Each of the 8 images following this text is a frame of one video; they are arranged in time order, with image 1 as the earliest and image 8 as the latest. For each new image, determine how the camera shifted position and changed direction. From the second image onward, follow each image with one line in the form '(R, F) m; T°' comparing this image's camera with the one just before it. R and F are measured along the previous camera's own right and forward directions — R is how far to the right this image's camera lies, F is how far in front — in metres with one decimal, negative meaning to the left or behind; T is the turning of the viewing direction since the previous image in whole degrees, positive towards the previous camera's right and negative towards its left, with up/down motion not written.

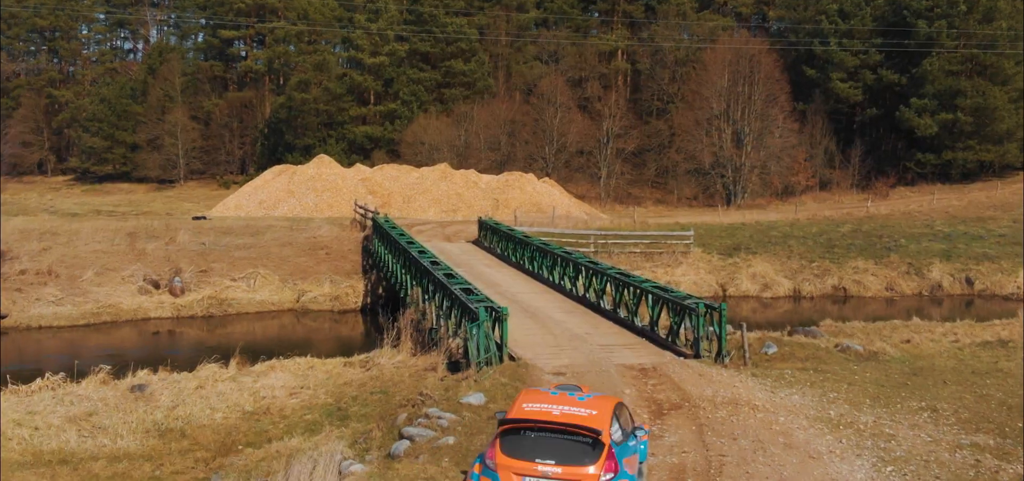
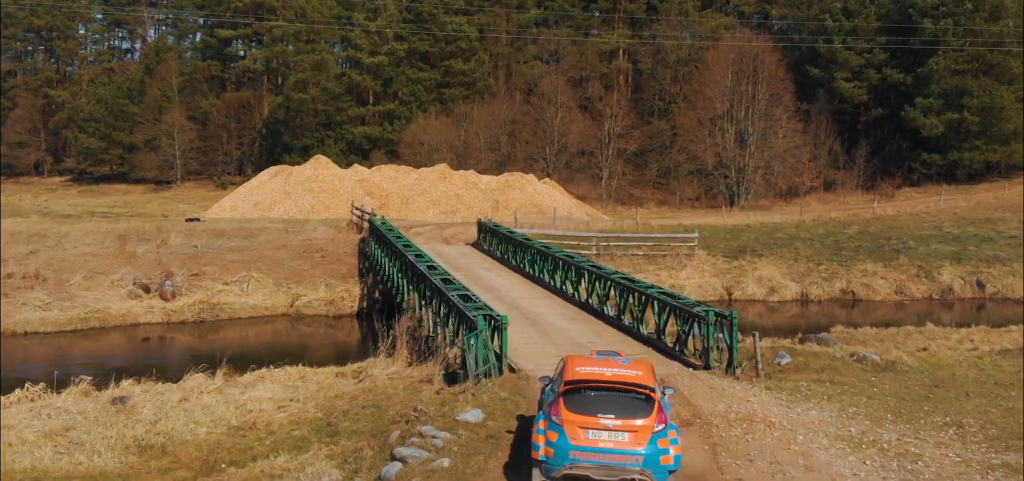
(0.0, +0.8) m; 0°
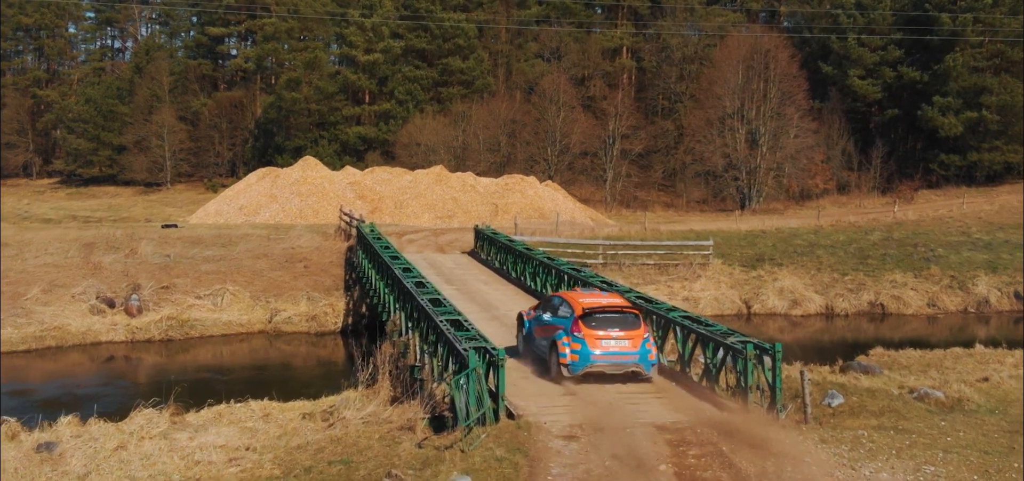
(0.0, +2.5) m; 0°
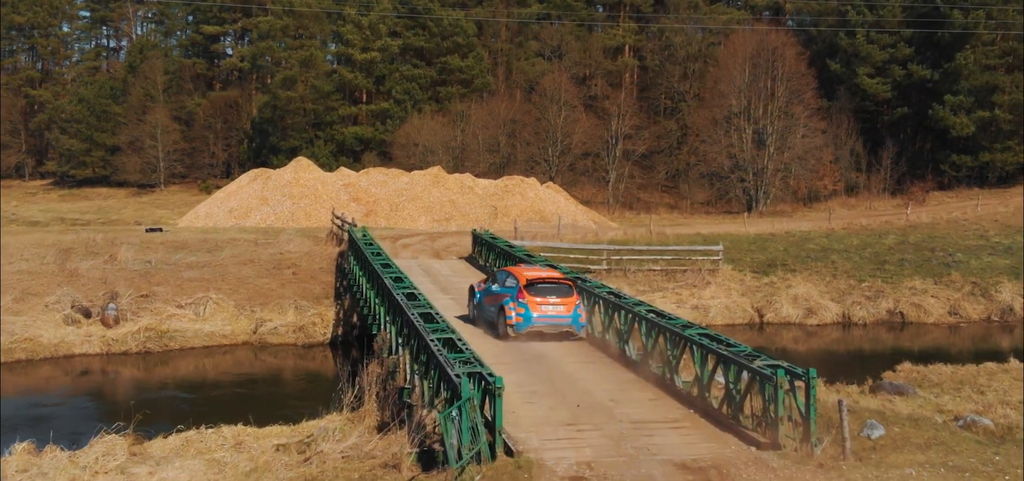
(0.0, +1.5) m; 0°
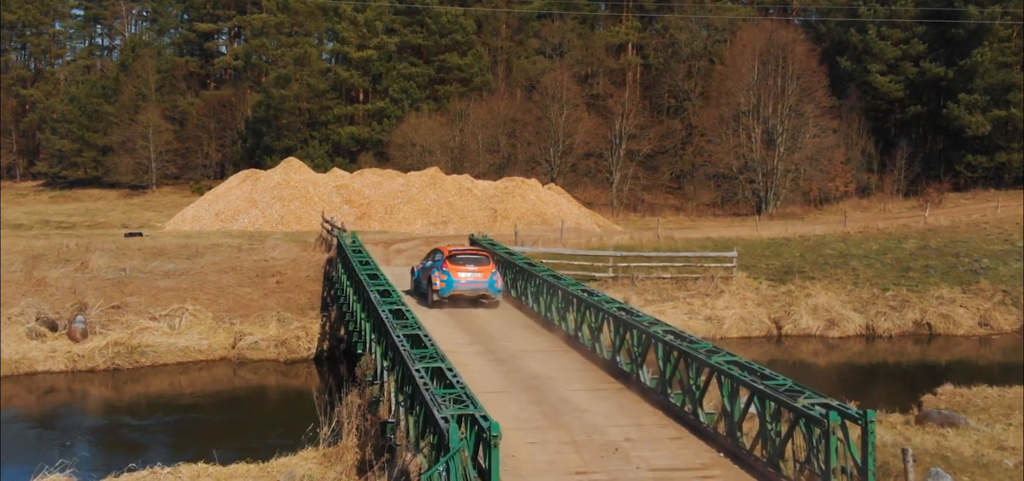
(0.0, +1.8) m; 0°
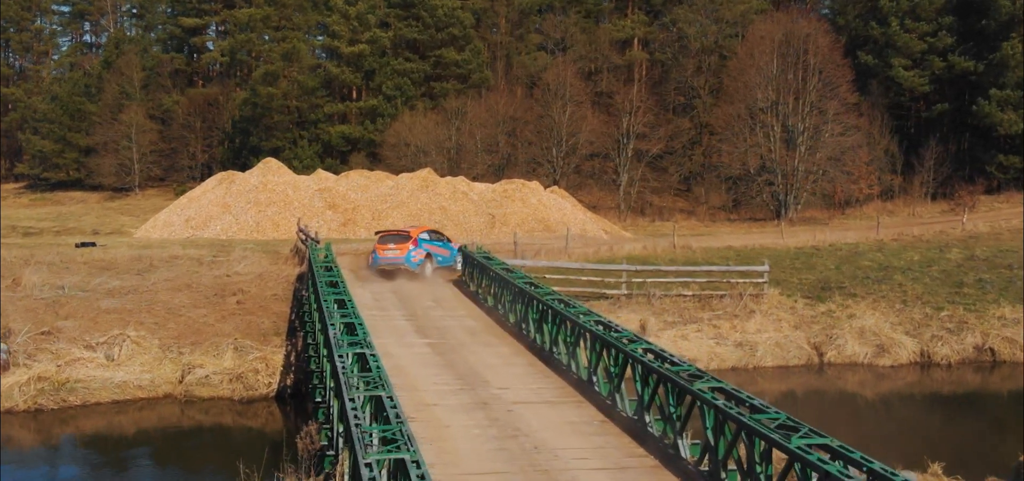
(0.0, +3.5) m; 0°
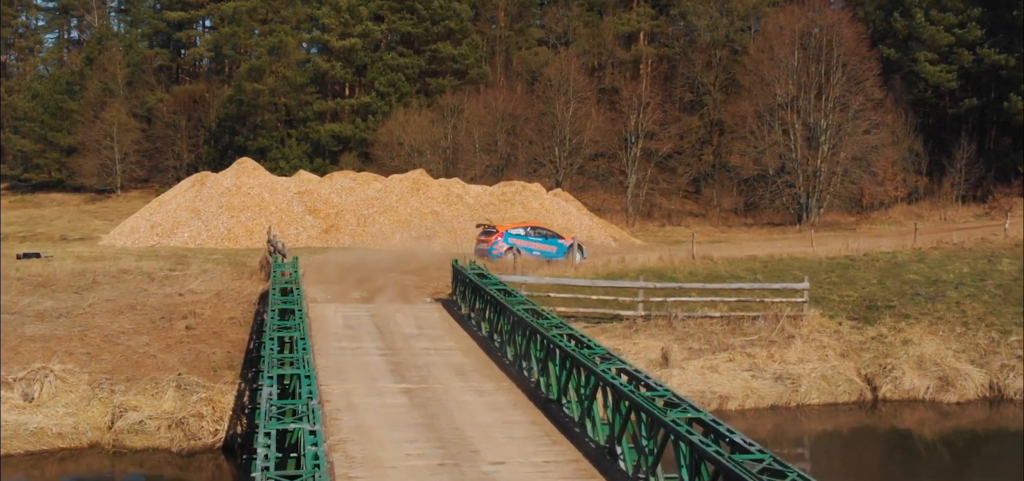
(0.0, +3.3) m; 0°
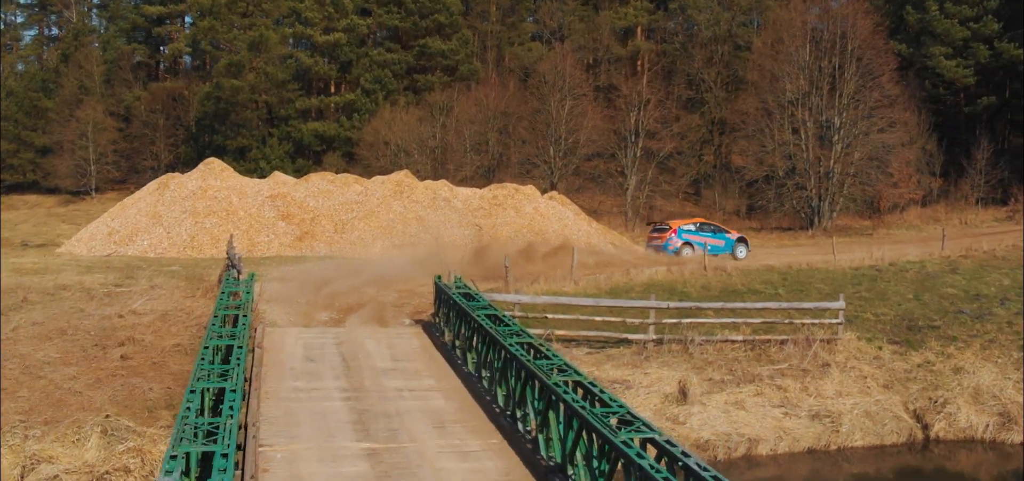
(0.0, +2.7) m; 0°
